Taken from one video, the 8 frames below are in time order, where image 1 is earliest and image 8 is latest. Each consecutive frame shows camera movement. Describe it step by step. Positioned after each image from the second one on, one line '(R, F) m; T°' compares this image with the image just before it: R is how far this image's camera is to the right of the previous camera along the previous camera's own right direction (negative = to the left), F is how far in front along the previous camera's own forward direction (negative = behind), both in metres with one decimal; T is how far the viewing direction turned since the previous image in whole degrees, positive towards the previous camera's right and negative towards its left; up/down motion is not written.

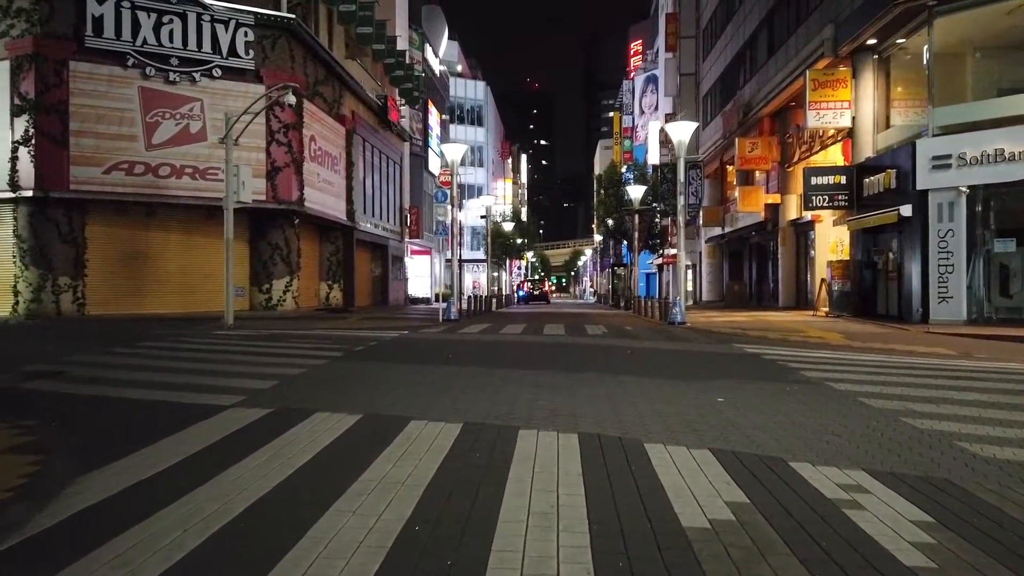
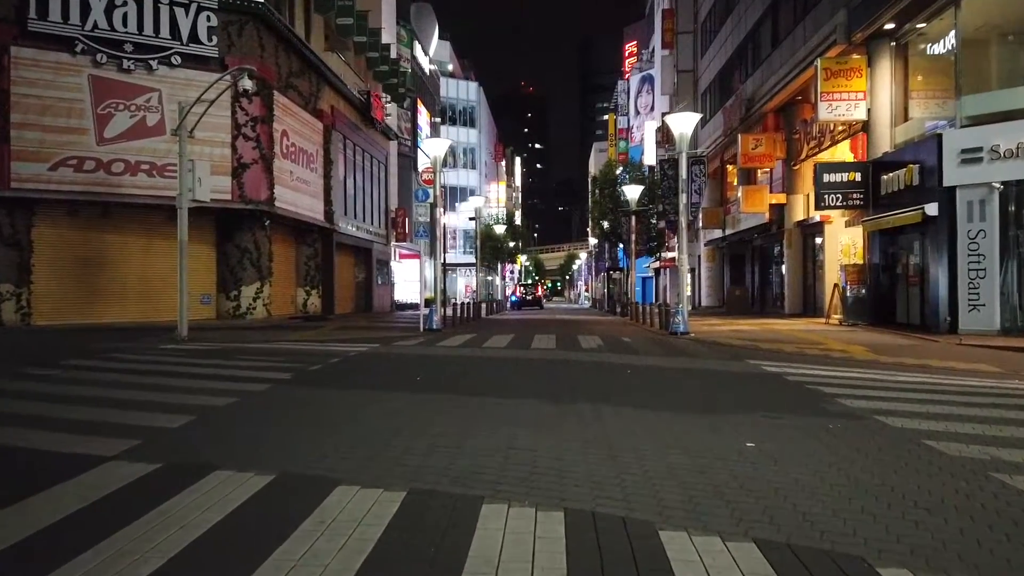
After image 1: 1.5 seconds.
(+0.3, +2.3) m; 0°
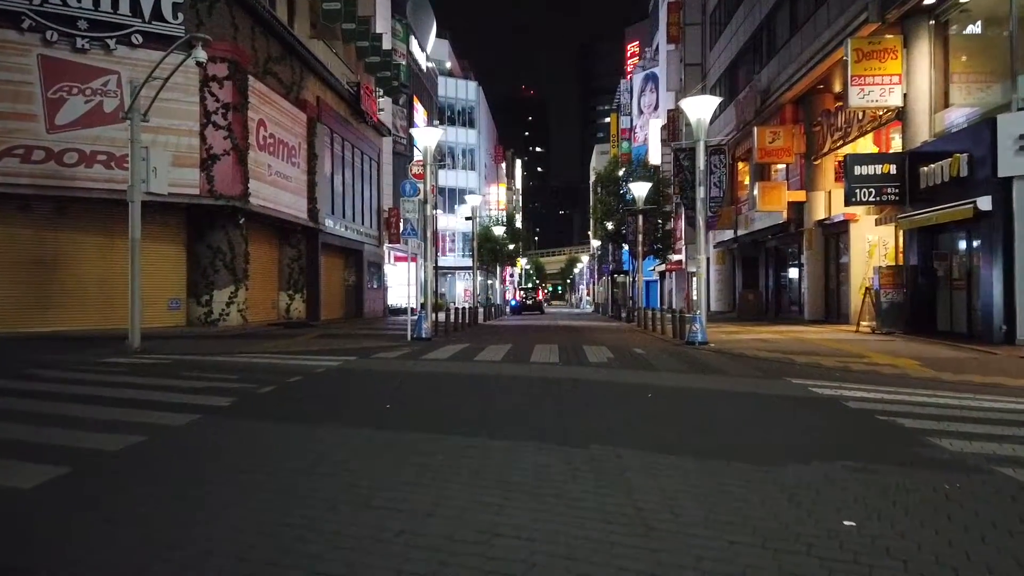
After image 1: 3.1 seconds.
(+0.1, +2.5) m; 0°
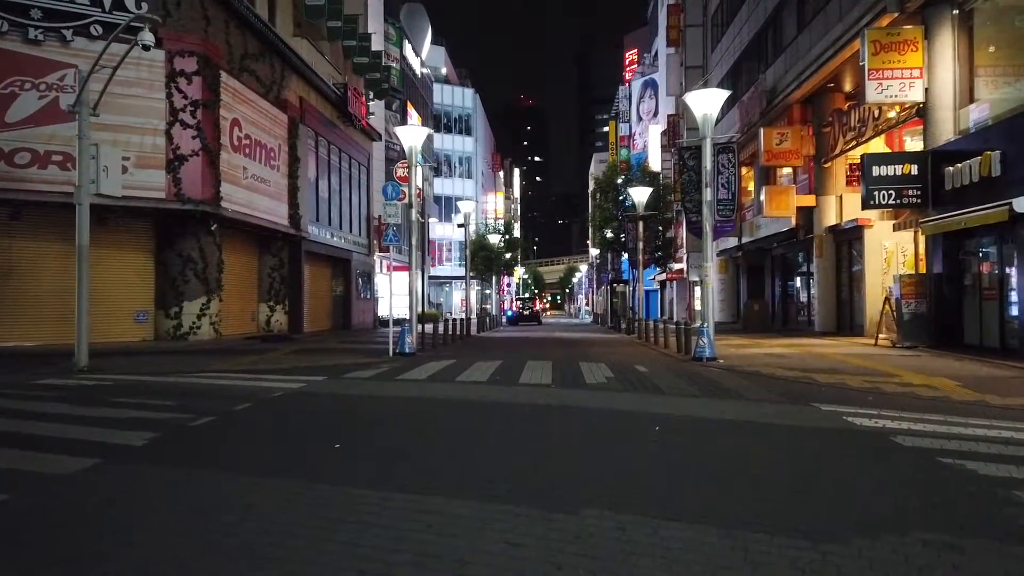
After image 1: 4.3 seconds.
(+0.2, +1.8) m; 0°
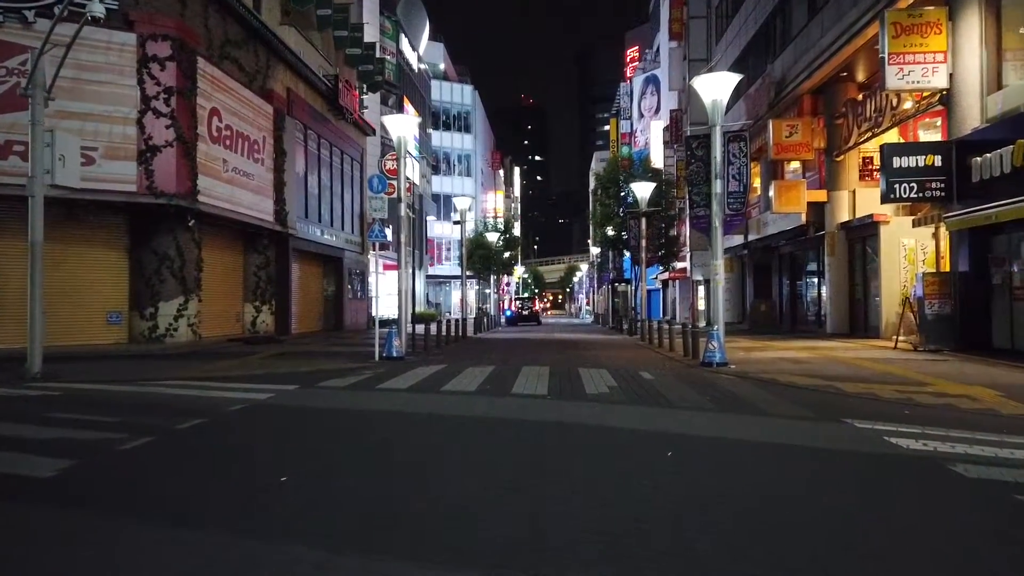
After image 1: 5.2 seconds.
(+0.2, +1.4) m; 0°
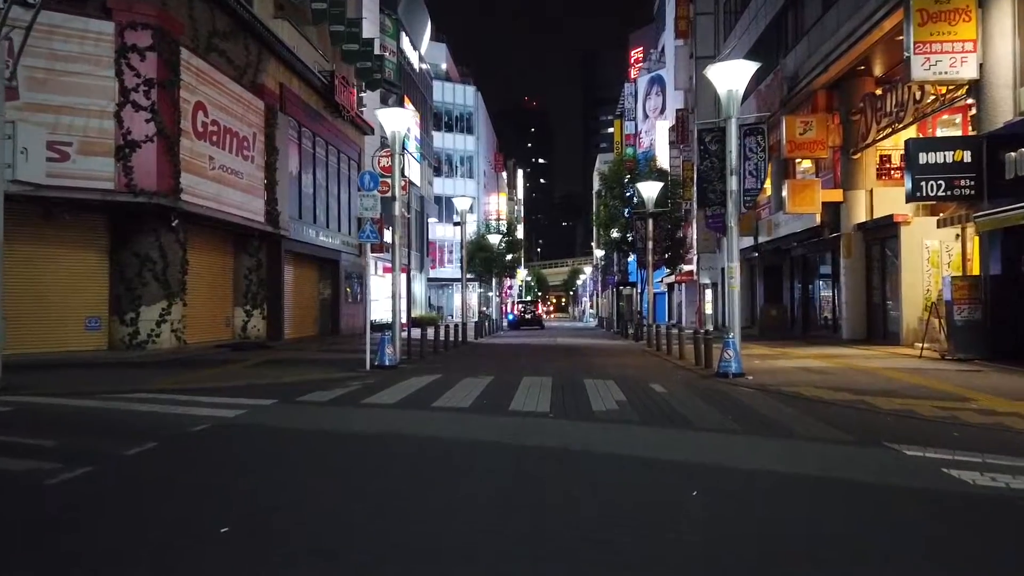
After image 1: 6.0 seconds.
(+0.1, +1.3) m; 0°
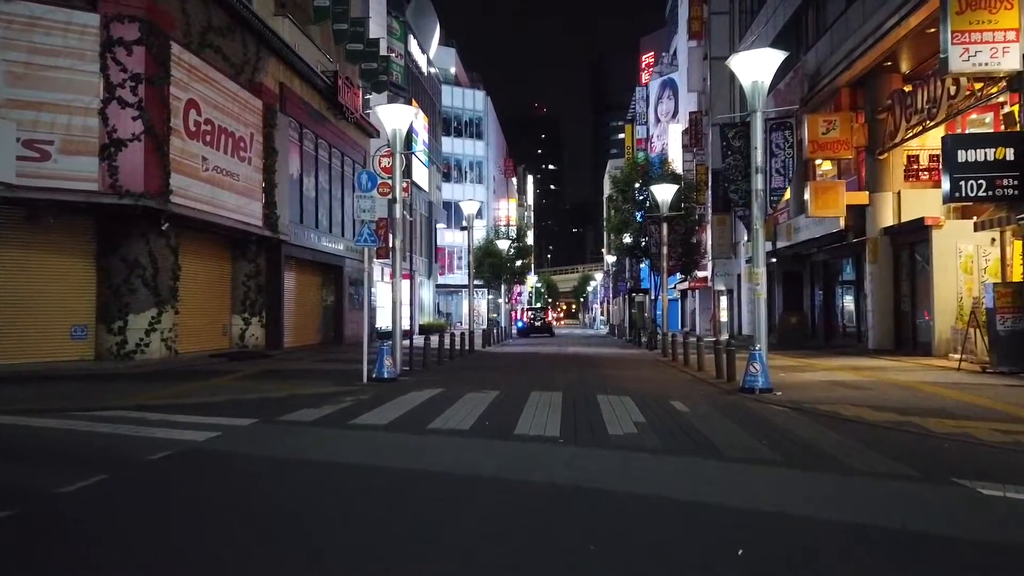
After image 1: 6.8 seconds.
(+0.1, +1.2) m; -1°
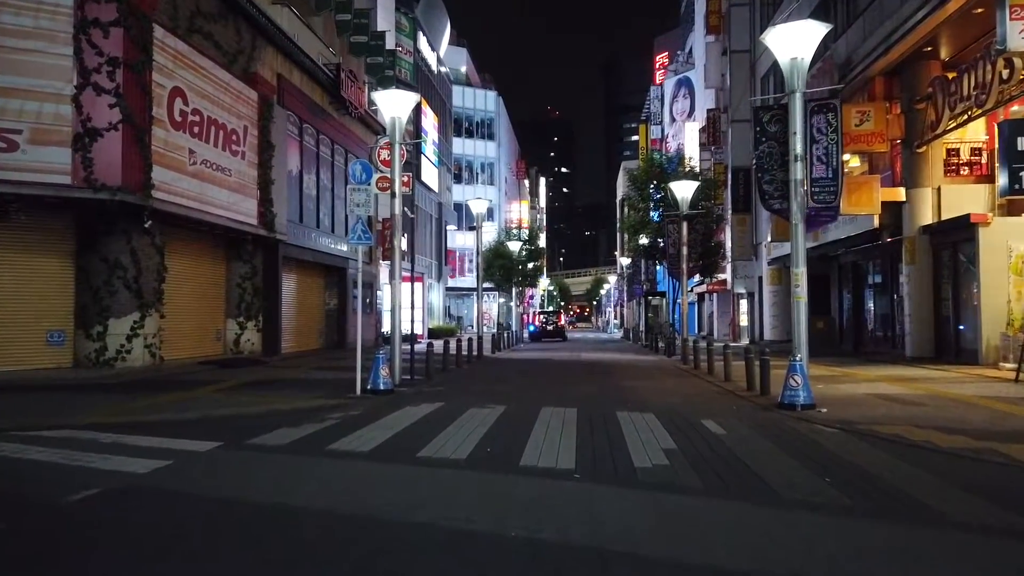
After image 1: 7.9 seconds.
(+0.1, +1.7) m; -1°
